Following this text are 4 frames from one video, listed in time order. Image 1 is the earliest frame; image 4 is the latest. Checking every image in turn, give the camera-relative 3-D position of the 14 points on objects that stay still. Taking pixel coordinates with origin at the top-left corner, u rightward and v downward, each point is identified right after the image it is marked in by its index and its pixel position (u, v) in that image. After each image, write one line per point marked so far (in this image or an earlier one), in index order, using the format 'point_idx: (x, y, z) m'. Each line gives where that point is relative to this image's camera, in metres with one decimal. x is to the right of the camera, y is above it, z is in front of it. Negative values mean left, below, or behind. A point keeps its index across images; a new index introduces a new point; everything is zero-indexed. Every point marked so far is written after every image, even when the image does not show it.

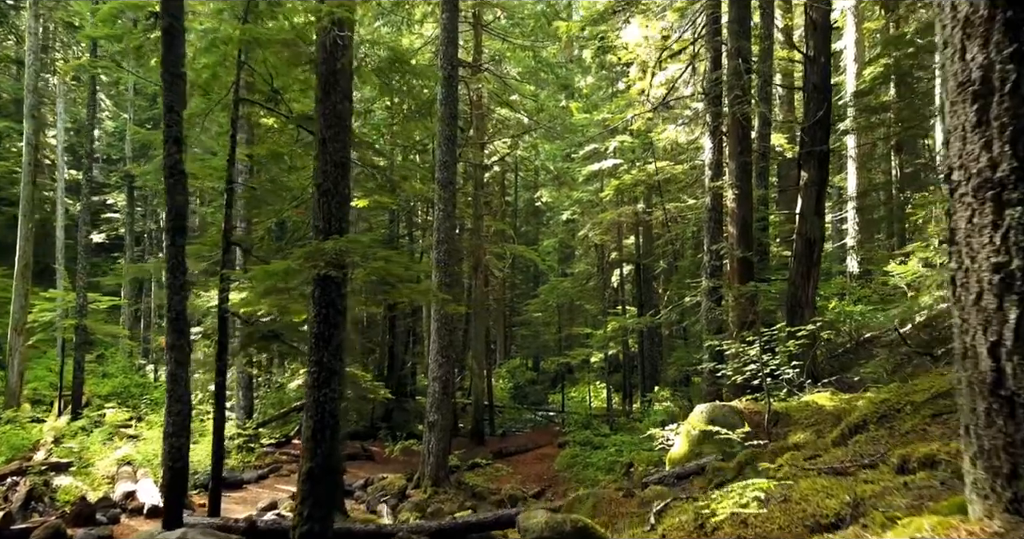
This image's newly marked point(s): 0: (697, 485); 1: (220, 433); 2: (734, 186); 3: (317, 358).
0: (+1.7, -2.0, +6.6) m
1: (-3.4, -1.9, +8.4) m
2: (+3.6, +1.4, +11.7) m
3: (-1.7, -0.8, +6.3) m
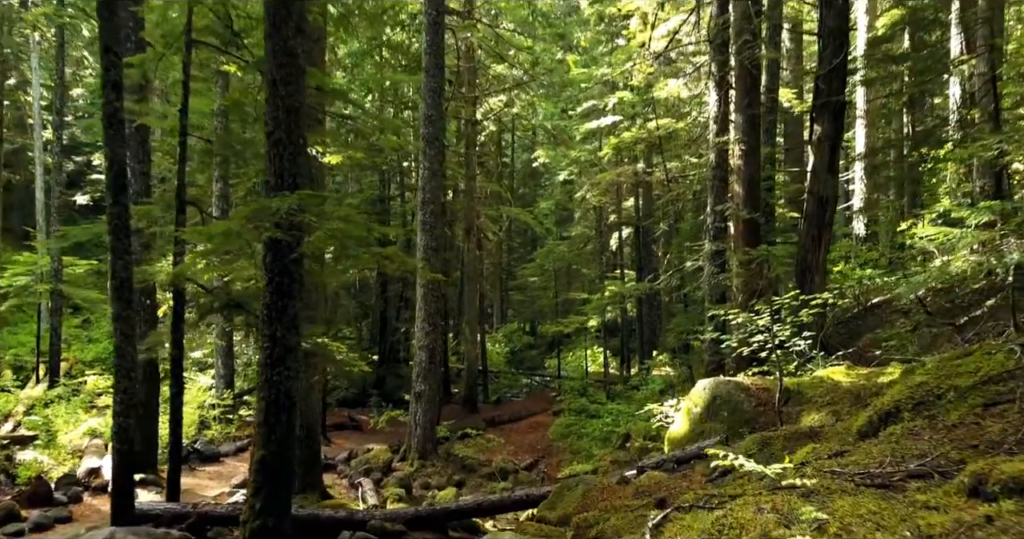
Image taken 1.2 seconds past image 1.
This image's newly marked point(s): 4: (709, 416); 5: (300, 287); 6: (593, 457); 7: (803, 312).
0: (+1.5, -1.7, +5.9) m
1: (-3.6, -1.5, +7.7) m
2: (+3.4, +1.9, +10.8) m
3: (-1.9, -0.5, +5.6) m
4: (+1.9, -1.4, +7.0) m
5: (-1.7, -0.1, +5.7) m
6: (+1.5, -3.4, +13.2) m
7: (+3.0, -0.4, +7.4) m
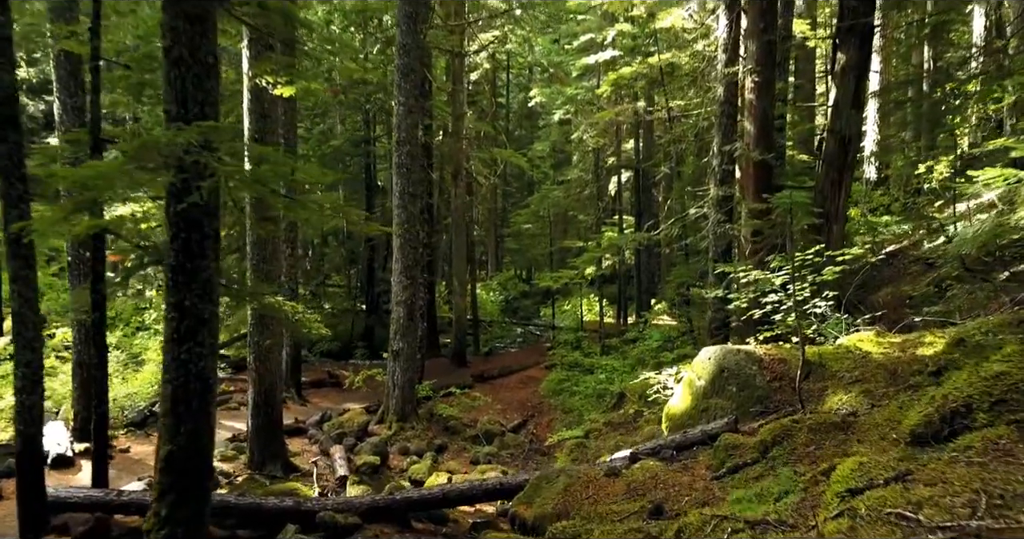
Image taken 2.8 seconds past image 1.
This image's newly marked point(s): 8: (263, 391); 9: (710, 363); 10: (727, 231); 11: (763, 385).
0: (+1.3, -1.3, +4.9) m
1: (-3.8, -1.1, +6.7) m
2: (+3.2, +2.6, +9.5) m
3: (-2.1, -0.2, +4.5) m
4: (+1.7, -1.0, +6.0) m
5: (-1.9, +0.2, +4.6) m
6: (+1.2, -2.5, +12.3) m
7: (+2.8, 0.0, +6.3) m
8: (-3.0, -1.5, +8.8) m
9: (+1.7, -0.8, +6.2) m
10: (+3.0, +0.5, +10.1) m
11: (+2.0, -0.9, +5.9) m
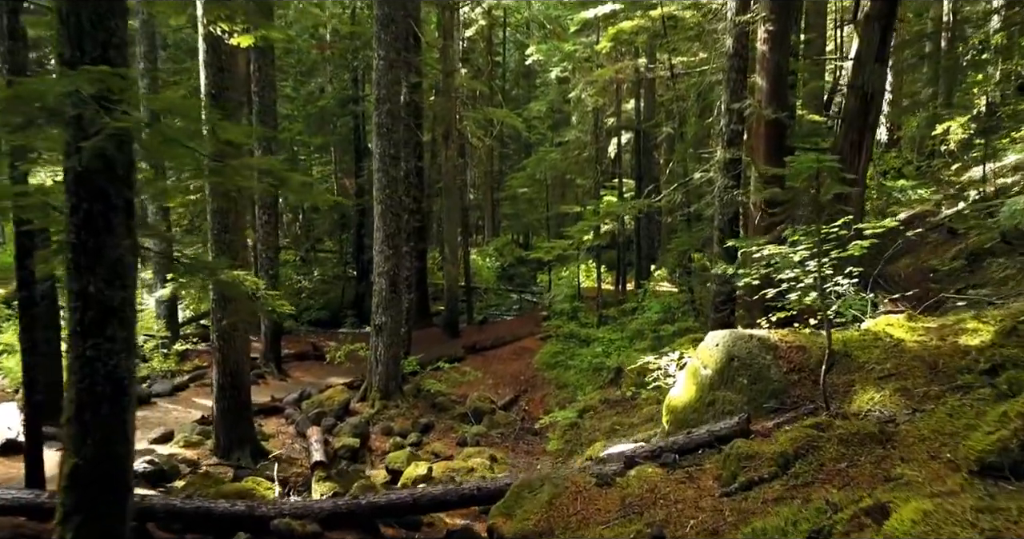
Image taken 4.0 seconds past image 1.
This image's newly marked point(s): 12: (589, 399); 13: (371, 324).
0: (+1.2, -1.2, +4.2) m
1: (-3.9, -0.8, +6.0) m
2: (+3.0, +3.0, +8.6) m
3: (-2.2, -0.1, +3.7) m
4: (+1.5, -0.8, +5.3) m
5: (-2.0, +0.3, +3.8) m
6: (+1.1, -2.0, +11.7) m
7: (+2.6, +0.2, +5.6) m
8: (-3.2, -1.2, +8.1) m
9: (+1.6, -0.6, +5.4) m
10: (+2.8, +0.9, +9.3) m
11: (+1.9, -0.8, +5.1) m
12: (+1.2, -2.0, +11.1) m
13: (-2.2, -0.8, +11.1) m
